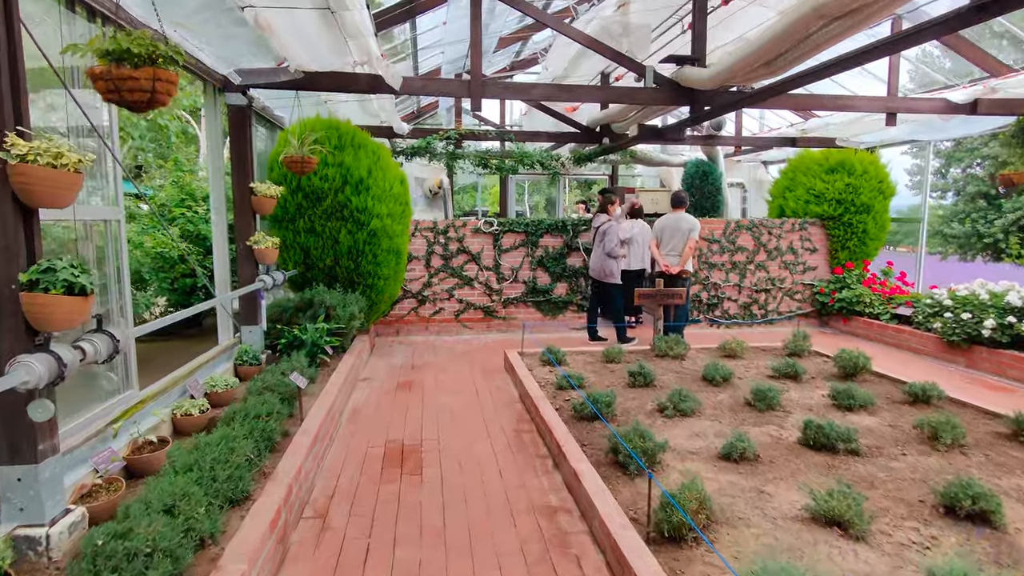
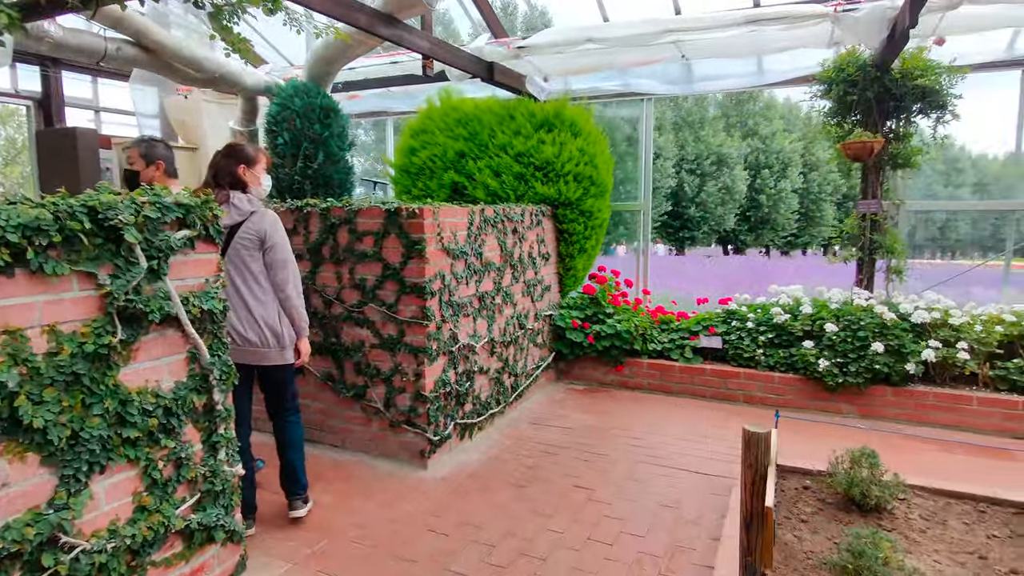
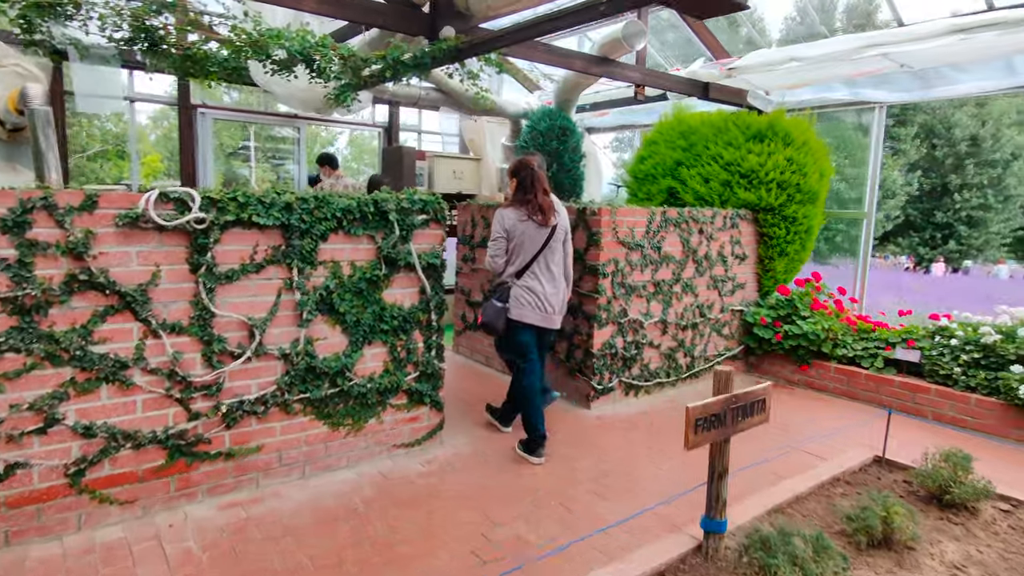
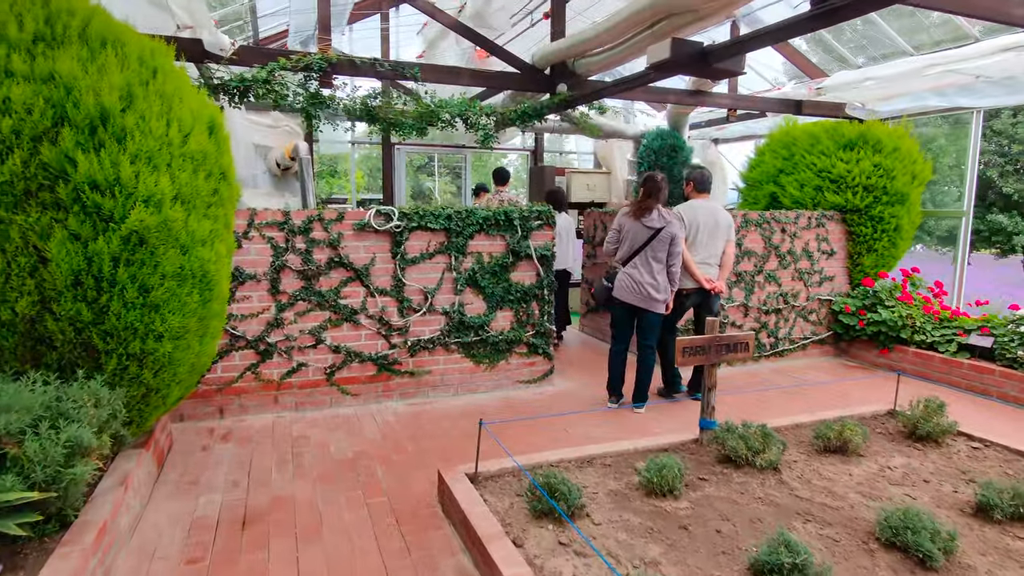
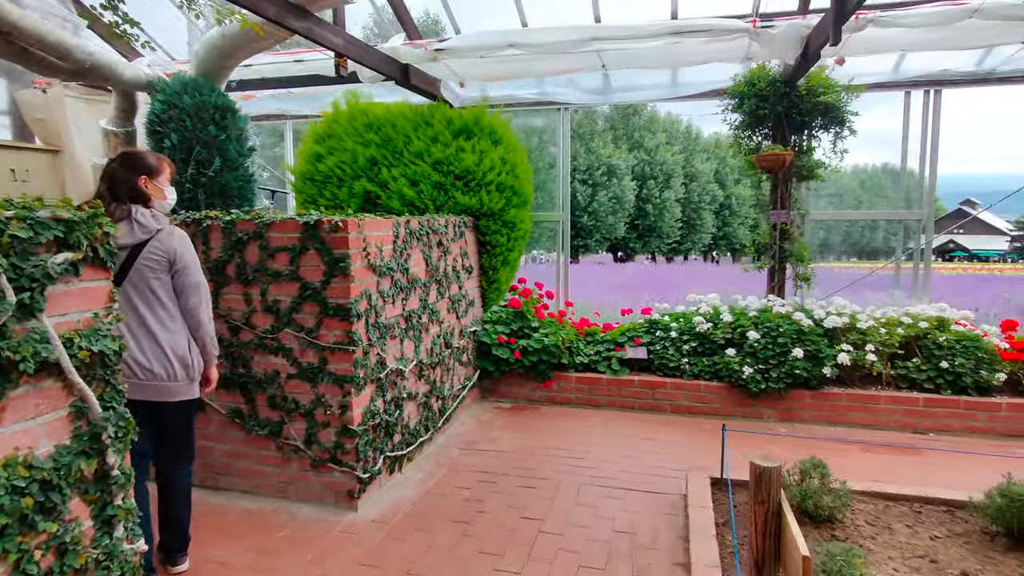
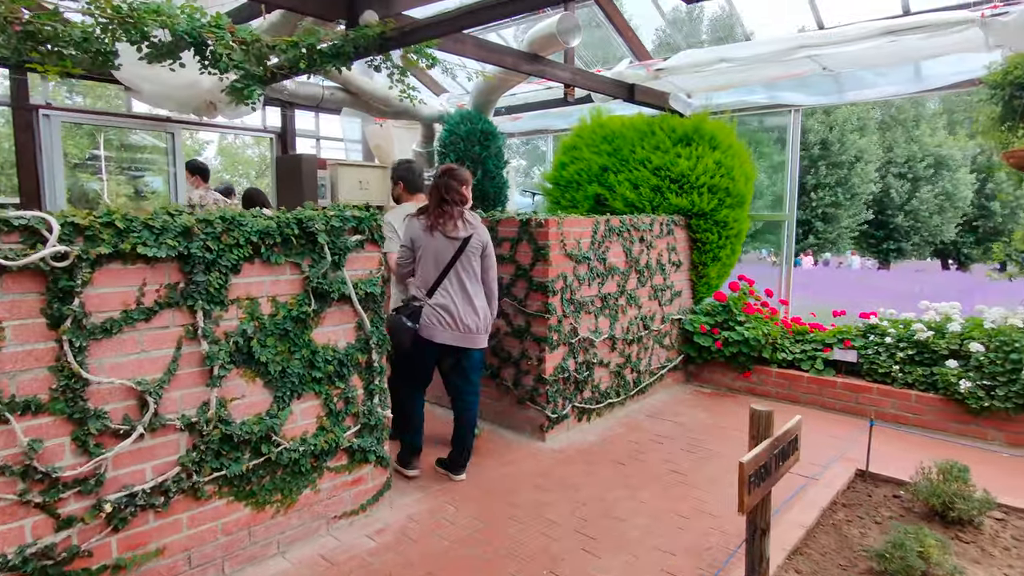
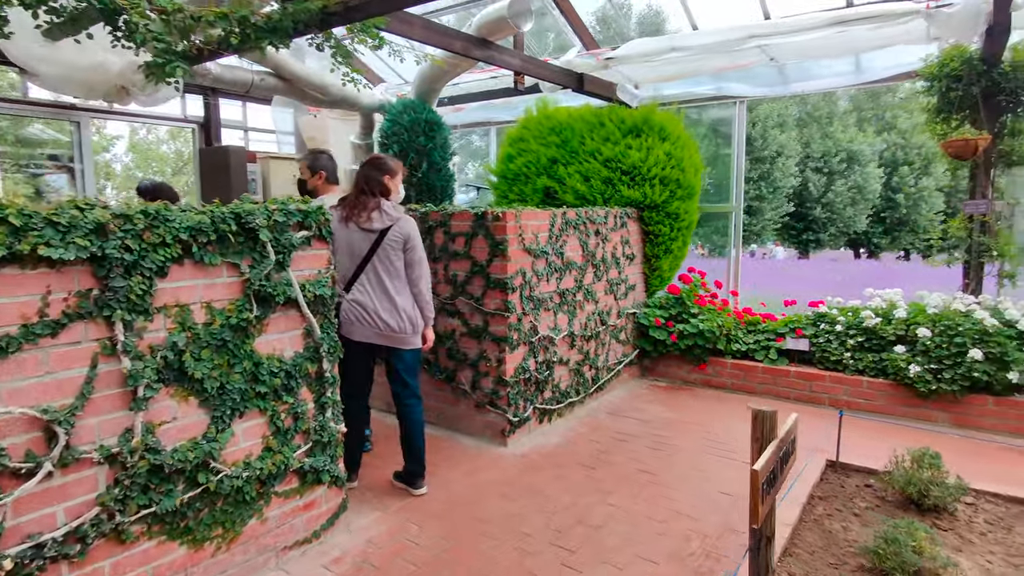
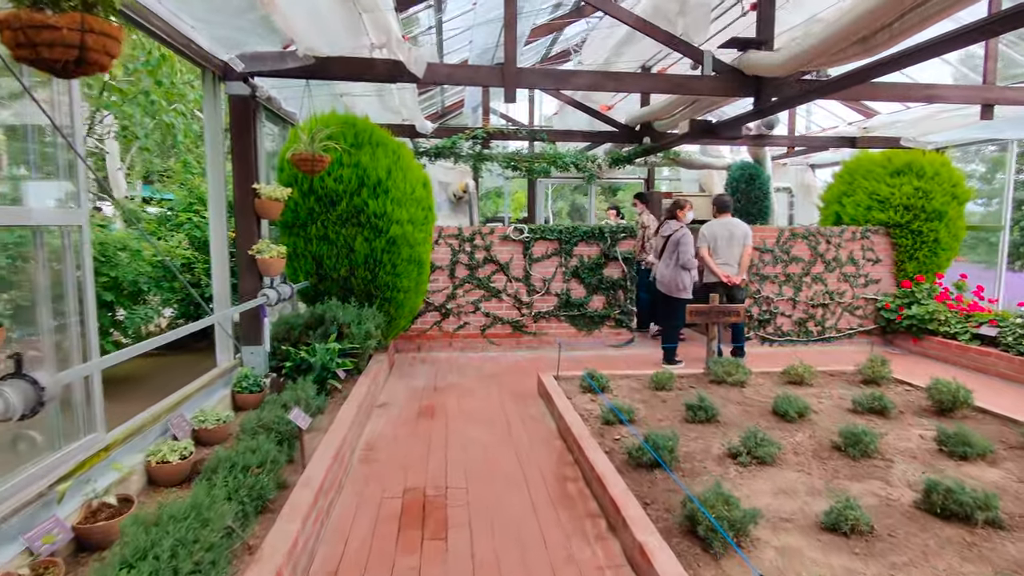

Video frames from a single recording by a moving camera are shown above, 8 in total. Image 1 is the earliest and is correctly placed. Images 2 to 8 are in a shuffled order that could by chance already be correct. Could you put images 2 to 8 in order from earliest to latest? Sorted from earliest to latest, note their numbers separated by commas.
8, 4, 3, 6, 7, 2, 5
